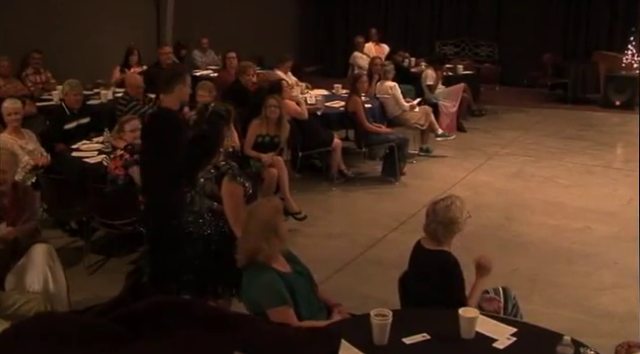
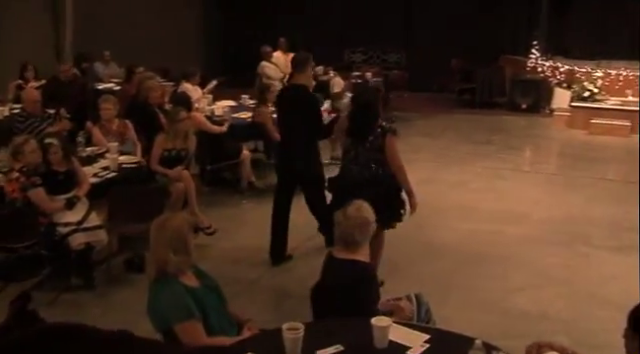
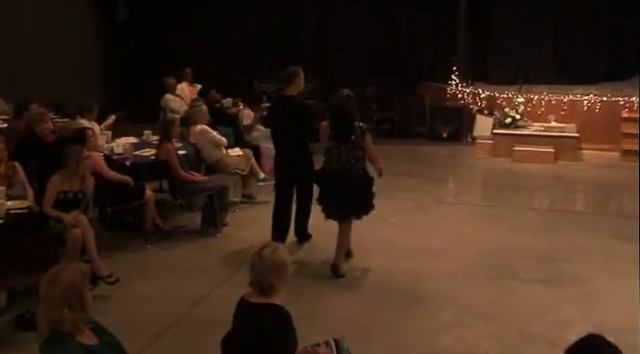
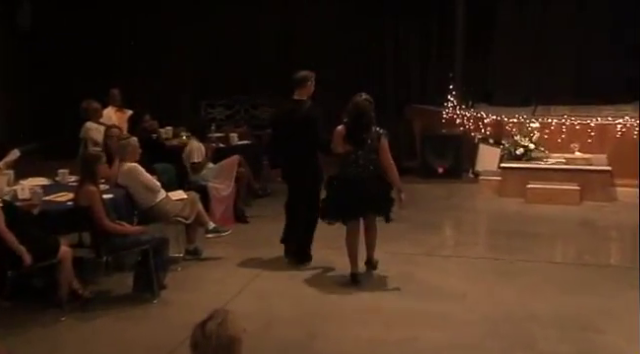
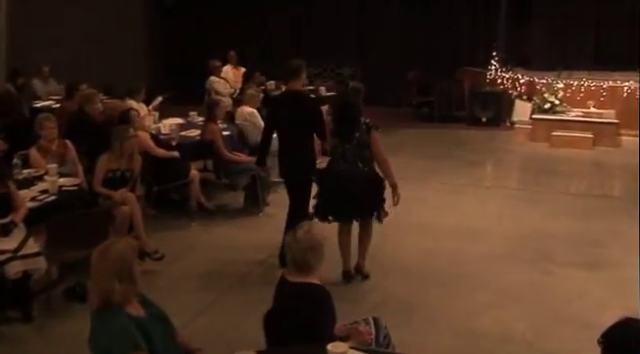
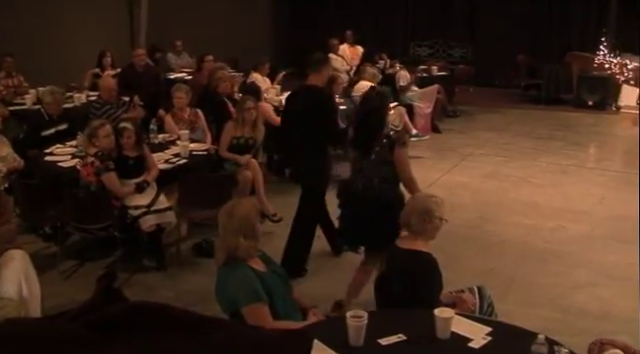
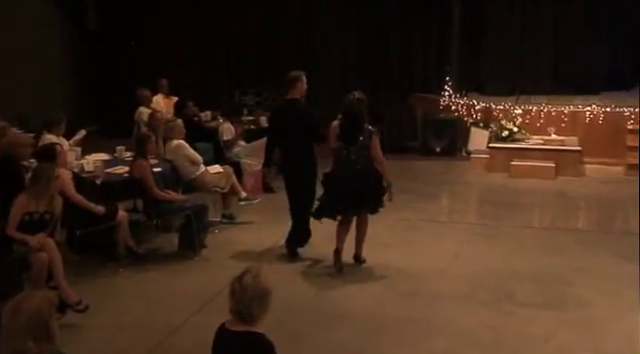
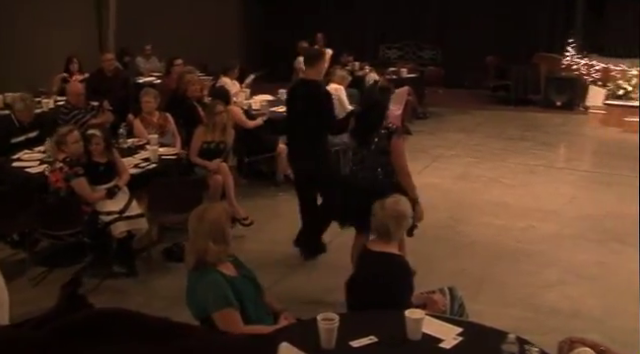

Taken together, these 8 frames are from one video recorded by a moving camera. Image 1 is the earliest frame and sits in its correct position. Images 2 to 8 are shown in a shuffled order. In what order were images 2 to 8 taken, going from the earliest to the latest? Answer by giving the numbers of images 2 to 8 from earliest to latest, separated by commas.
6, 8, 2, 5, 3, 7, 4
